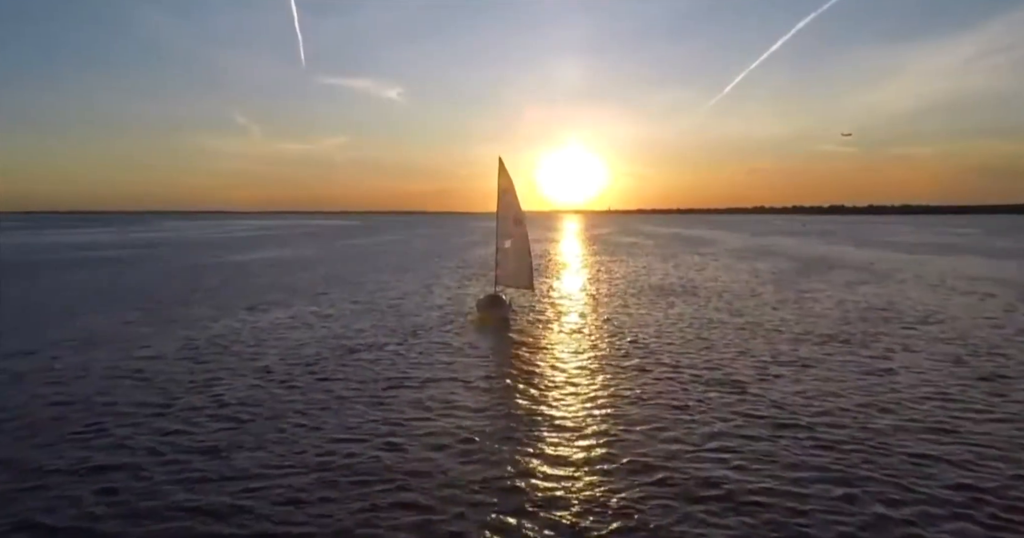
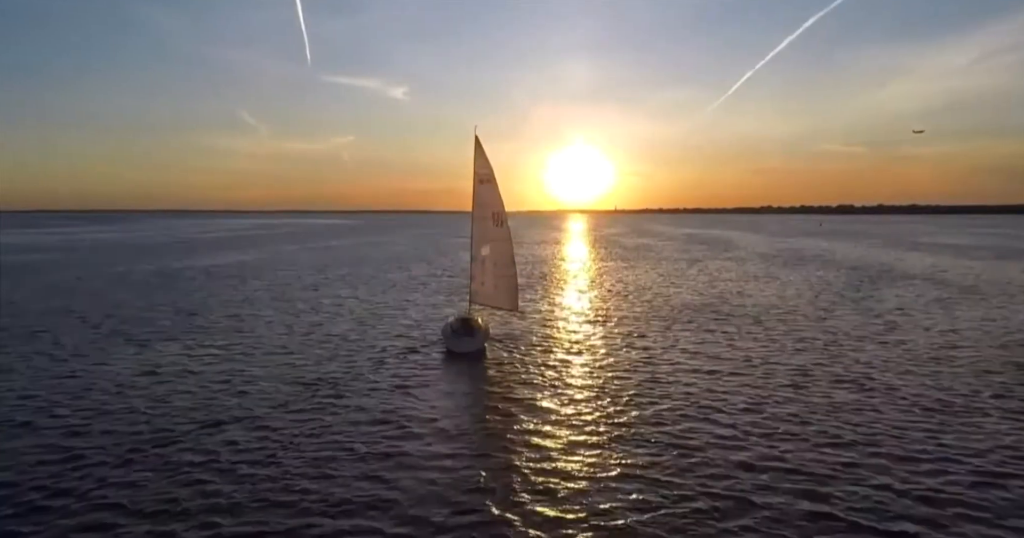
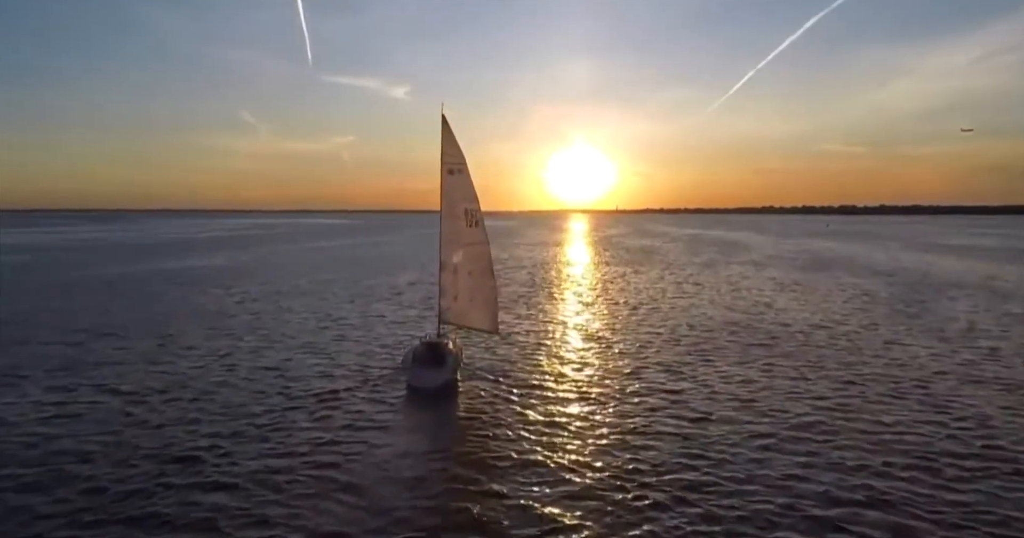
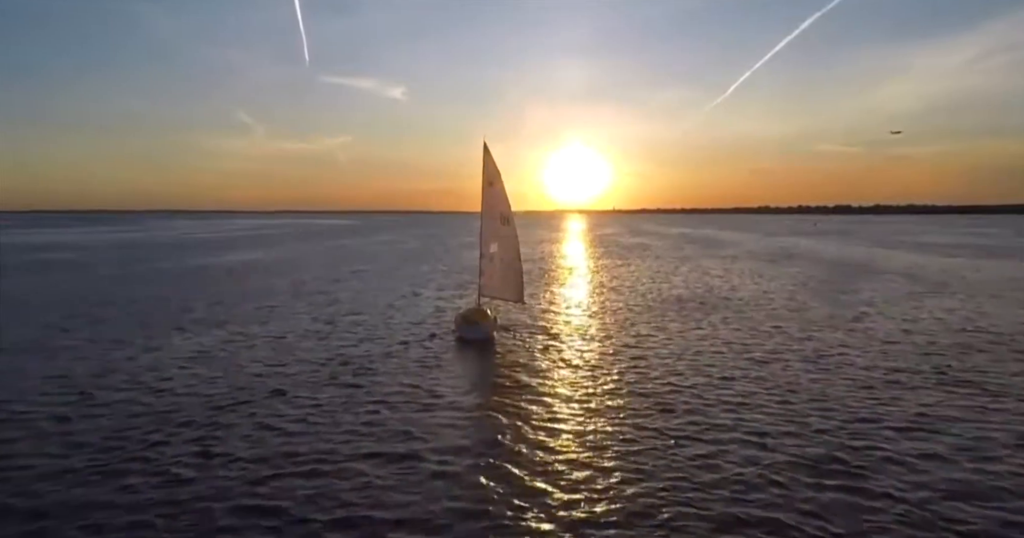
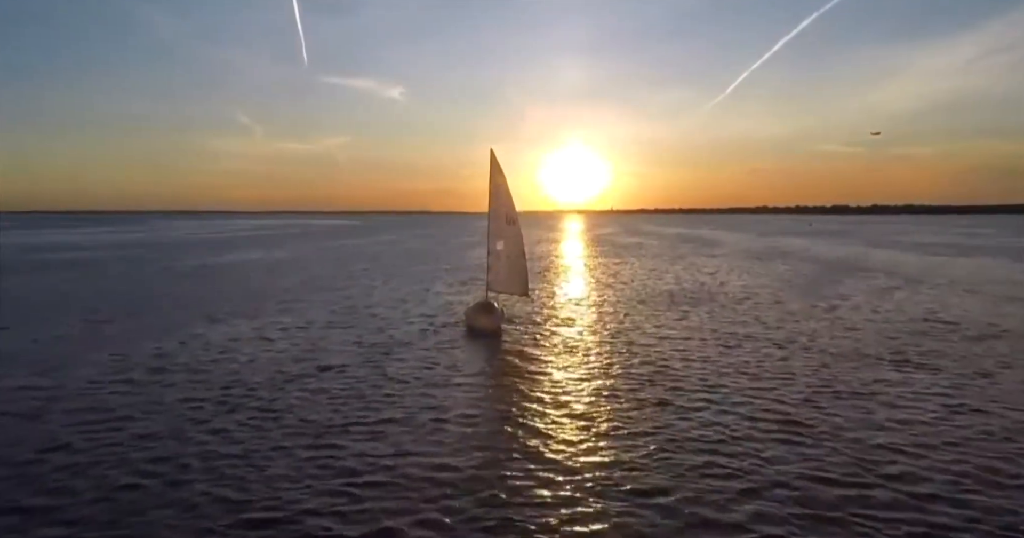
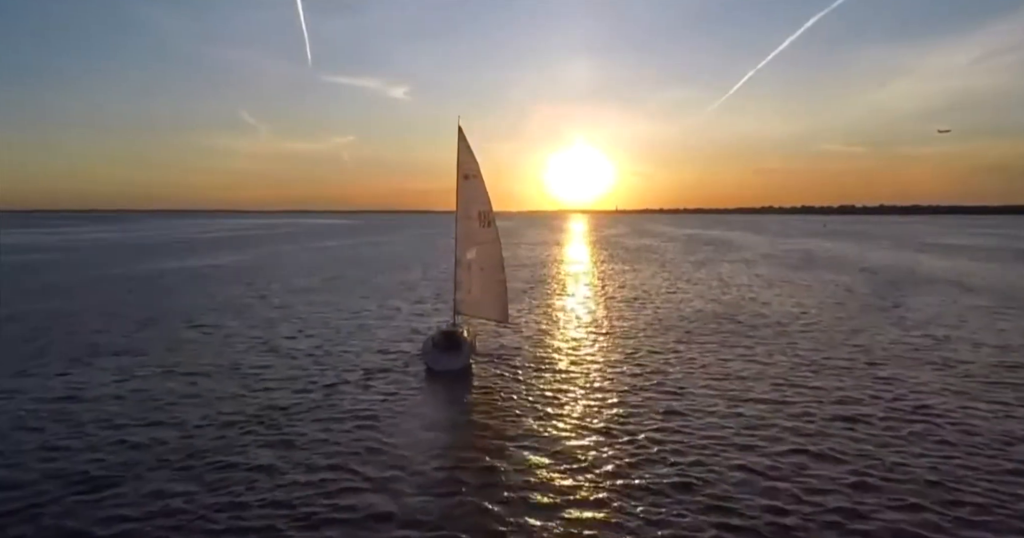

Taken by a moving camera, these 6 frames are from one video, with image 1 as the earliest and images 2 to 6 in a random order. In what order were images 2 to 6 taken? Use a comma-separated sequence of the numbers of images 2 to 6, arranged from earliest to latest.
5, 4, 2, 6, 3
